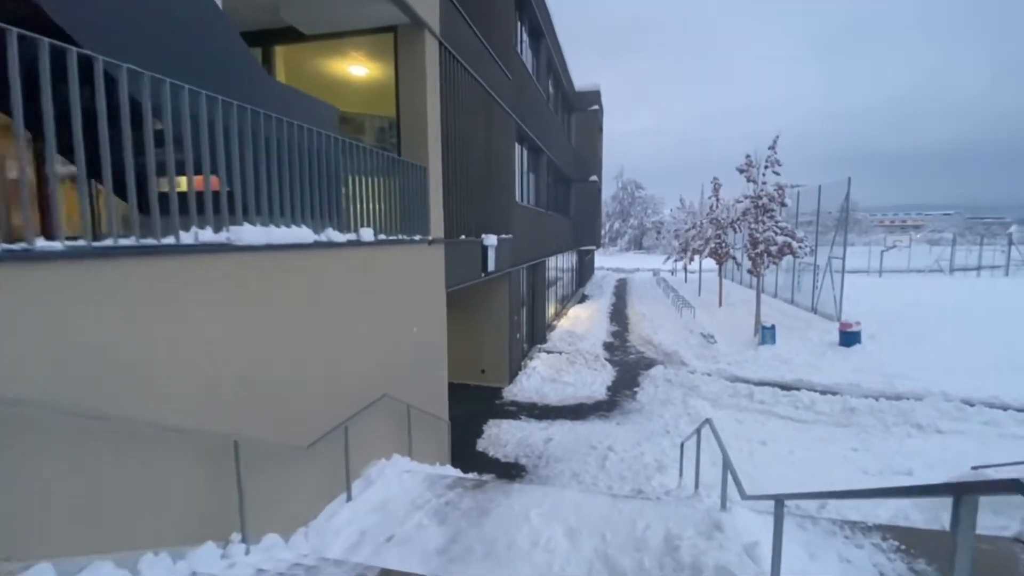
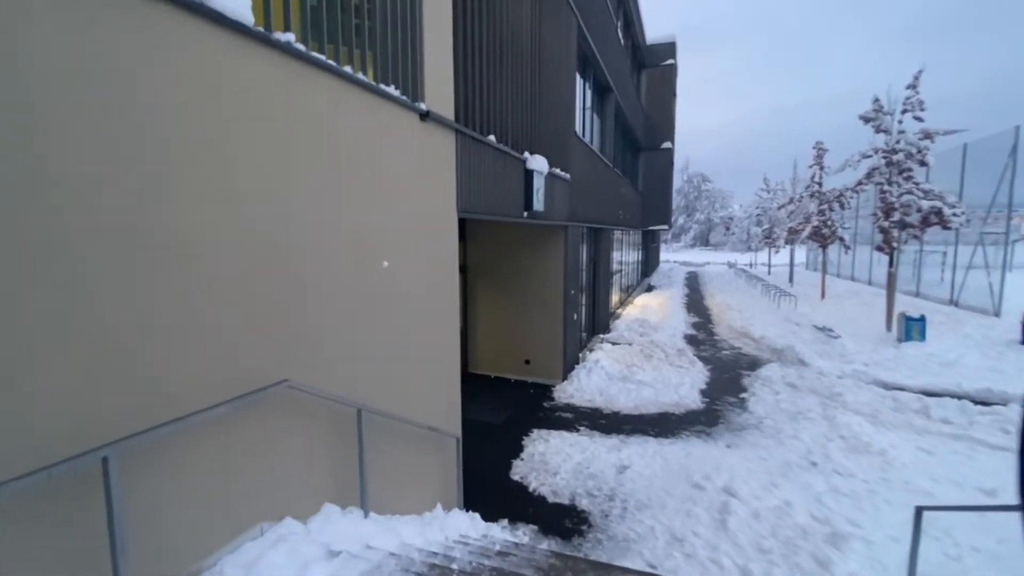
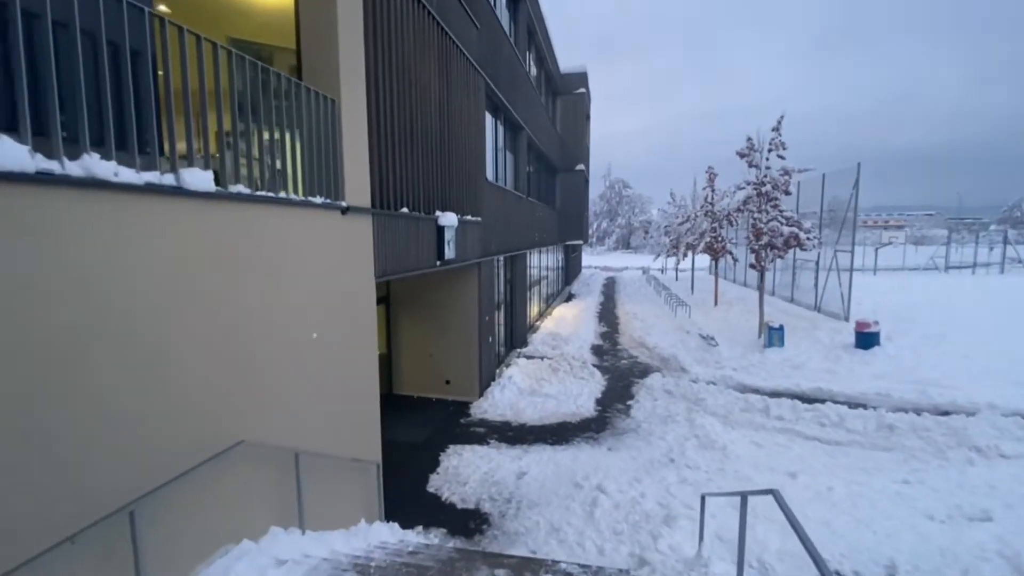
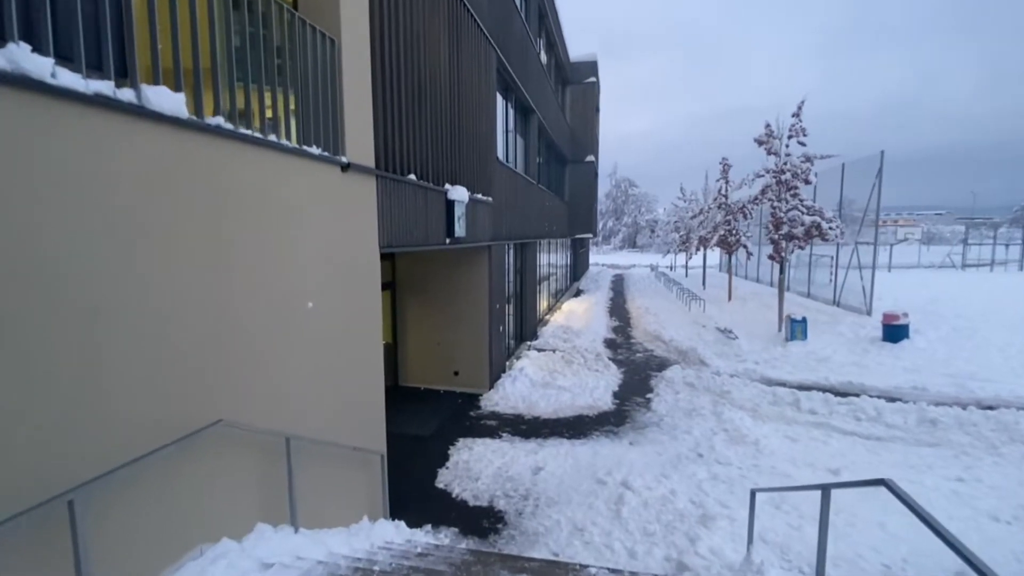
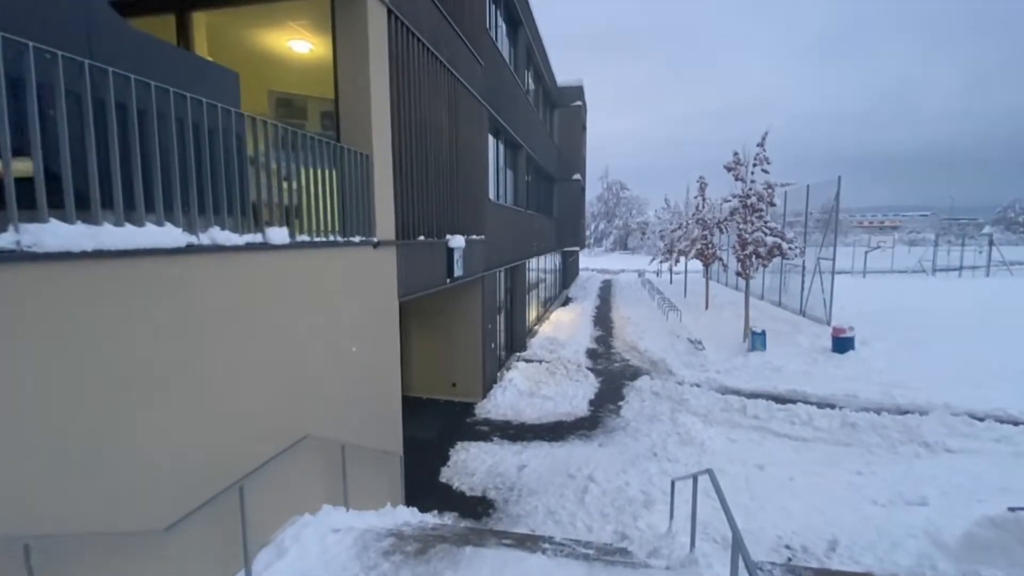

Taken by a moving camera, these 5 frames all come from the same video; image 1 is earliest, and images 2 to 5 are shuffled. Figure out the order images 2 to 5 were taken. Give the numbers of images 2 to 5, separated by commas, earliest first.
5, 3, 4, 2
